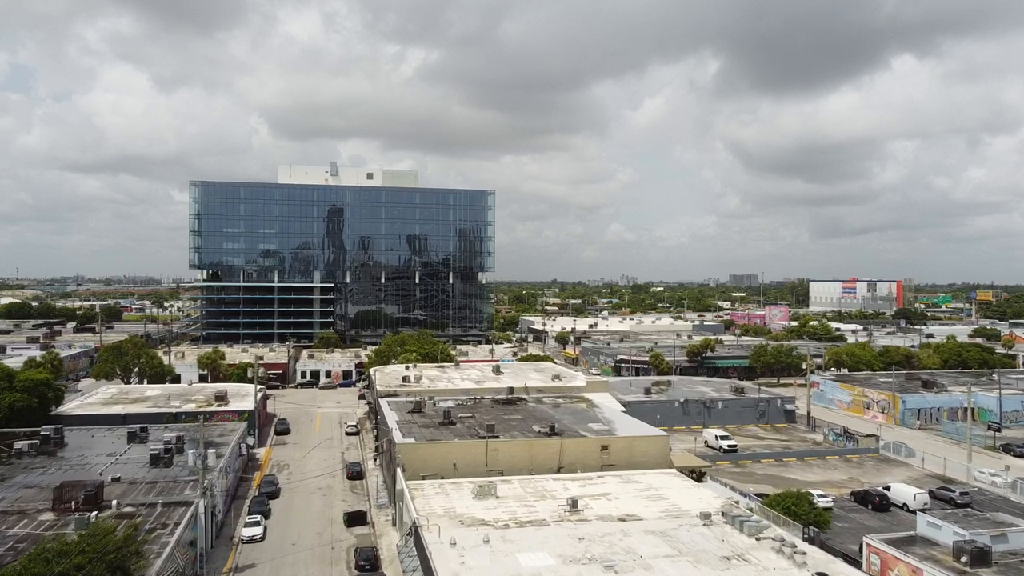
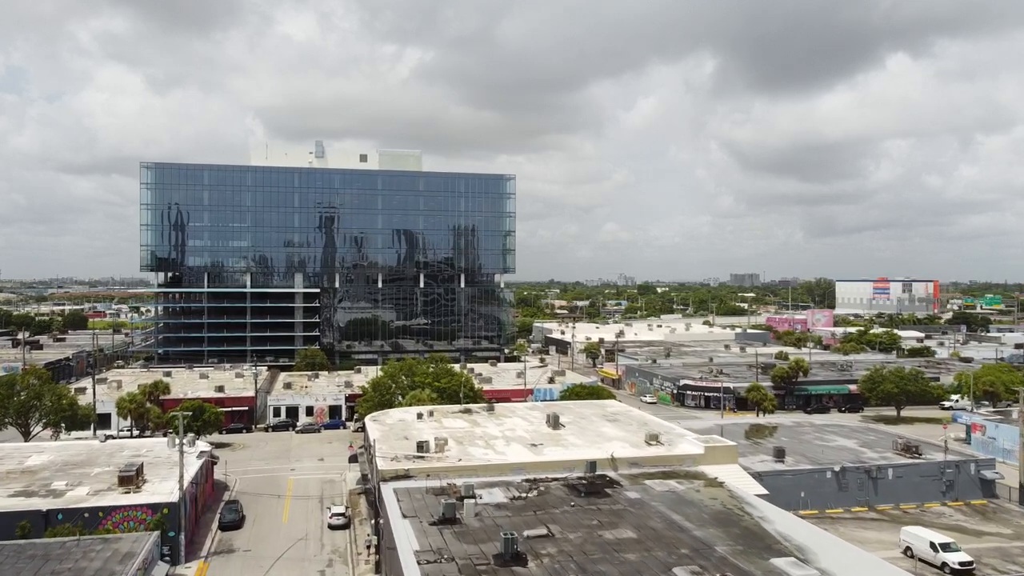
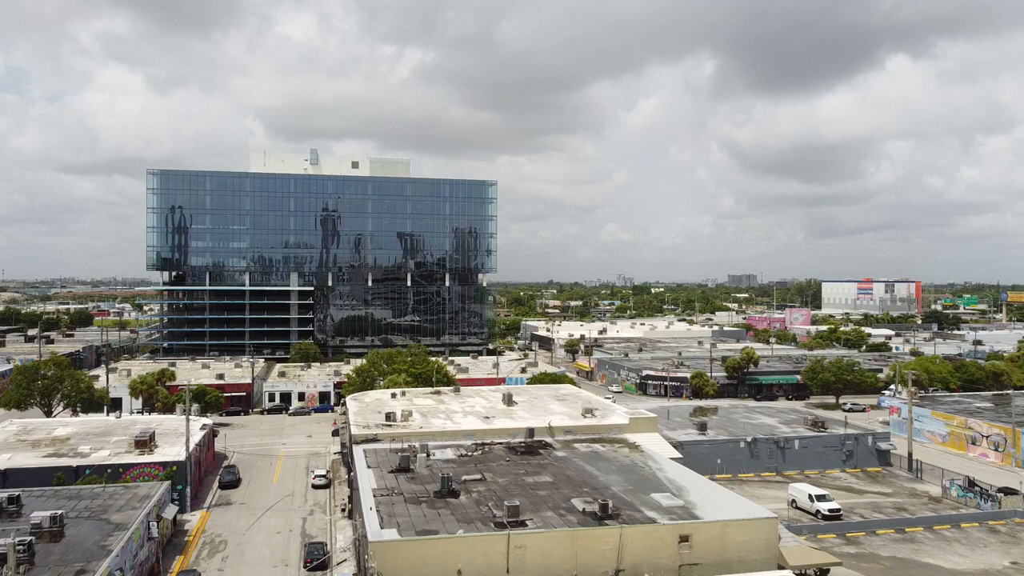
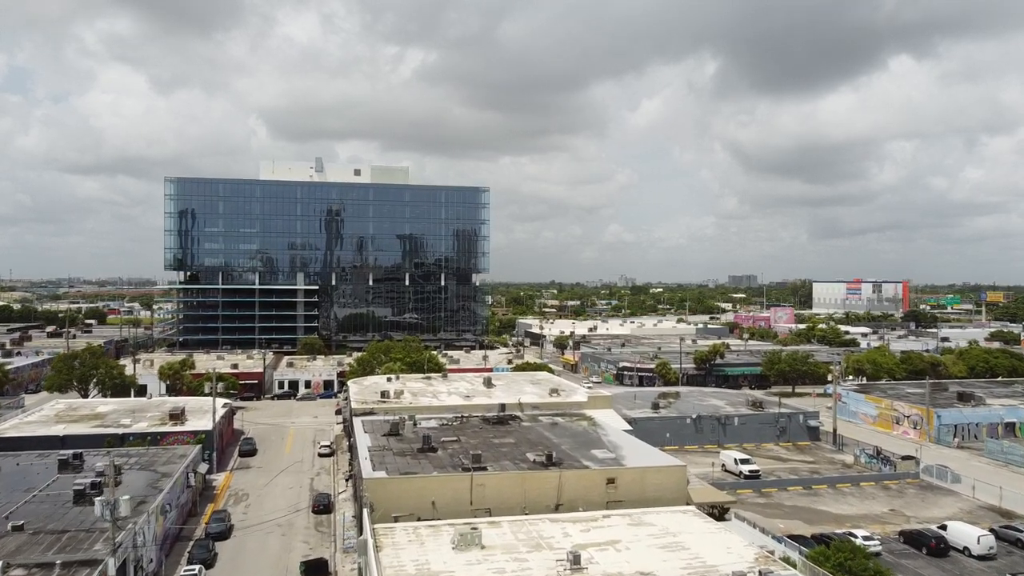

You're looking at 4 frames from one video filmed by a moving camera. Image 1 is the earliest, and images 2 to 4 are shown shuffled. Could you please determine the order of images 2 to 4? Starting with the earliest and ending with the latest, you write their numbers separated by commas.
4, 3, 2
